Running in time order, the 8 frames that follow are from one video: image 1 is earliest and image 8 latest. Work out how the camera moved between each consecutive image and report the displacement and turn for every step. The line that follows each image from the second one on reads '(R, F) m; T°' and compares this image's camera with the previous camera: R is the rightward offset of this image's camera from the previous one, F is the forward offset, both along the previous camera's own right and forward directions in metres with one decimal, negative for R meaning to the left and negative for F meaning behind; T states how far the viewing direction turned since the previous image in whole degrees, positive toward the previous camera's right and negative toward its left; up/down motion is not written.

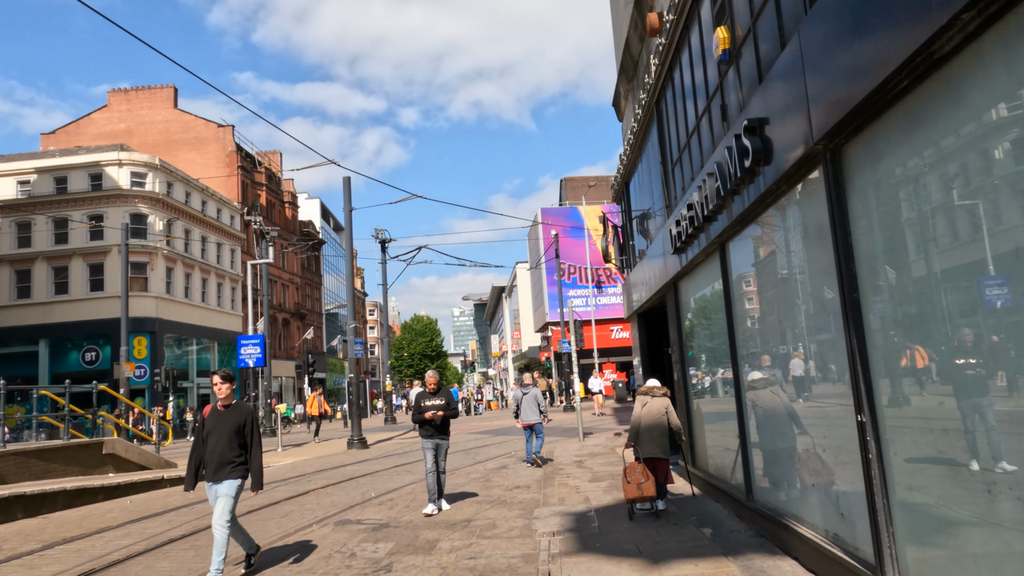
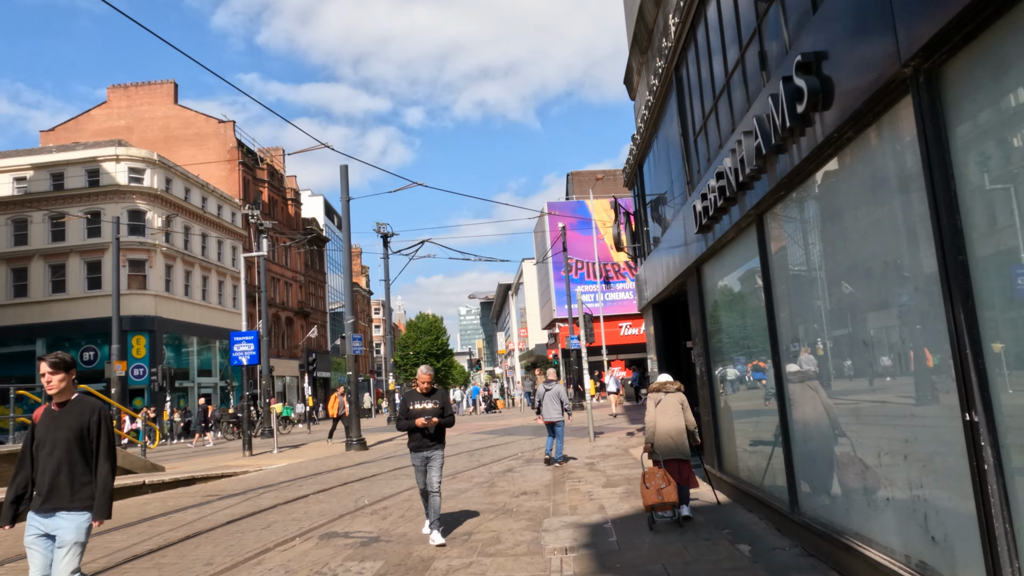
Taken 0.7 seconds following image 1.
(0.0, +1.0) m; 0°
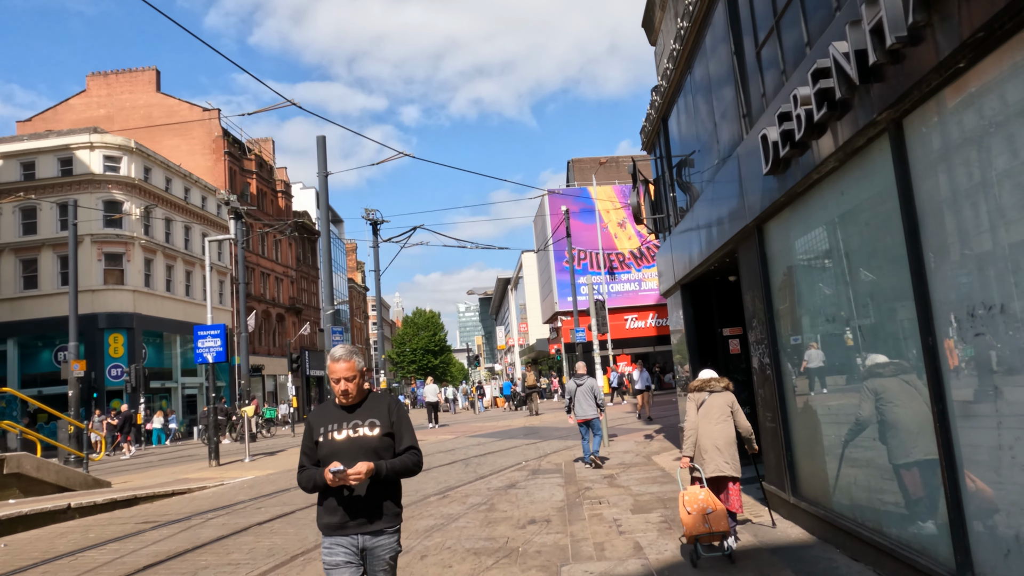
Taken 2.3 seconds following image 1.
(0.0, +2.3) m; 0°
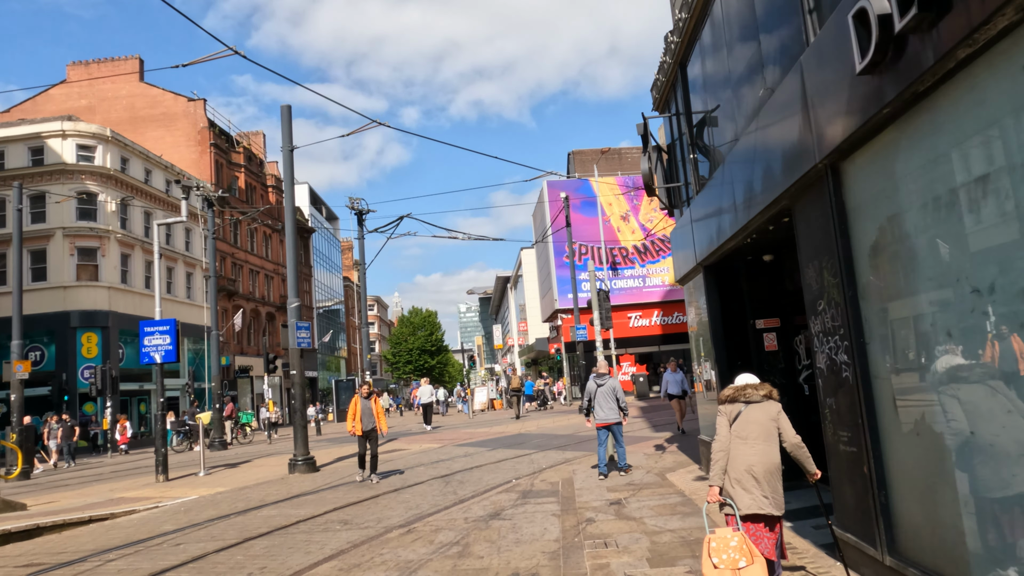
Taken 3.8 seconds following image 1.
(+0.2, +2.1) m; 0°
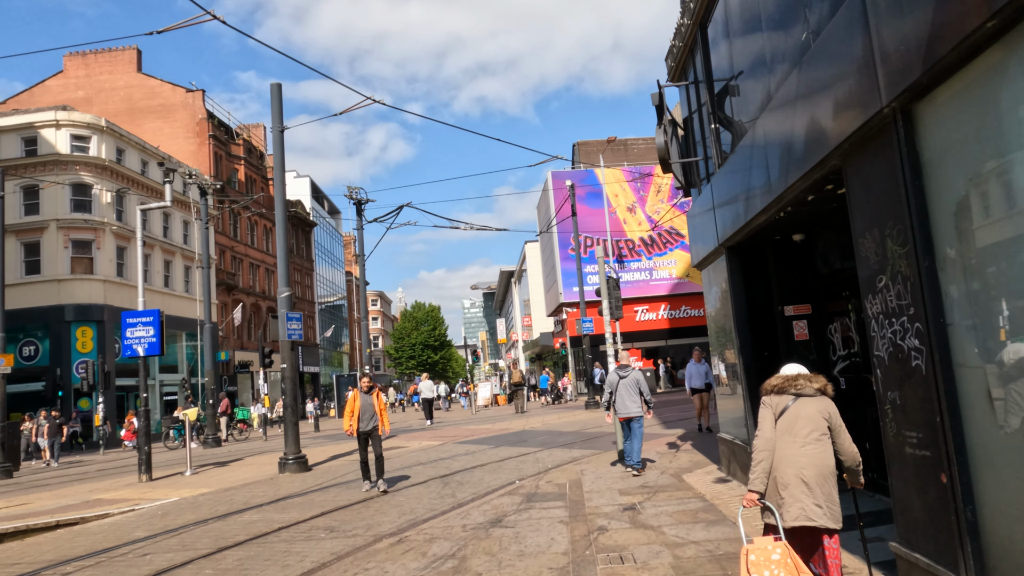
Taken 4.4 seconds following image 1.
(0.0, +0.9) m; 0°
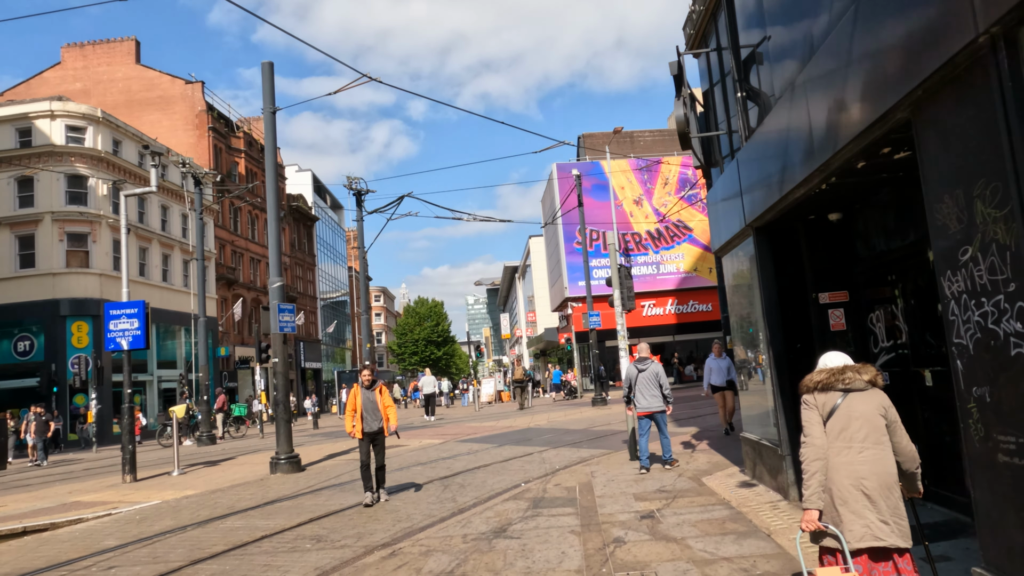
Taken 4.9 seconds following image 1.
(0.0, +0.8) m; 0°
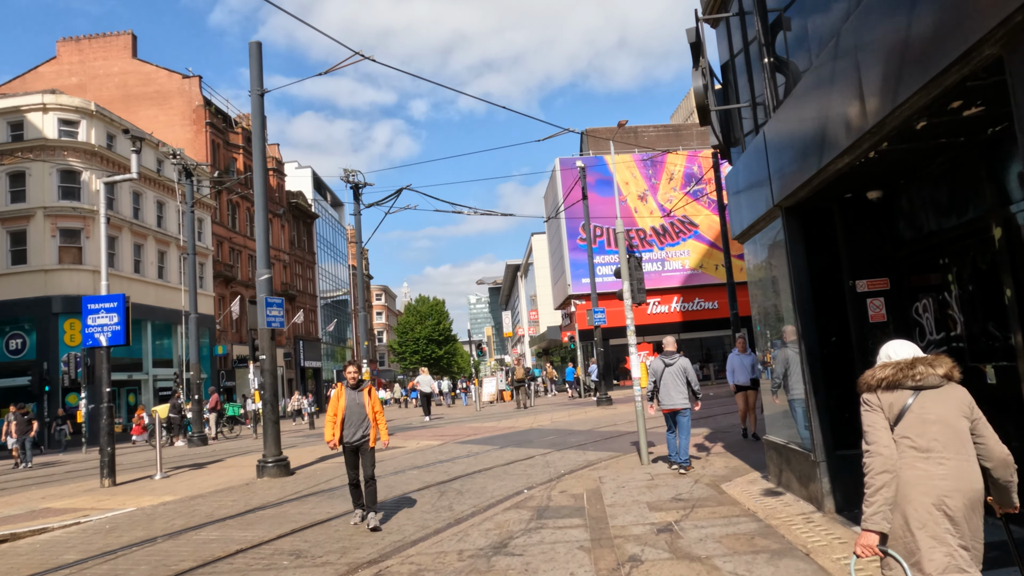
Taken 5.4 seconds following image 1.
(0.0, +0.8) m; 0°
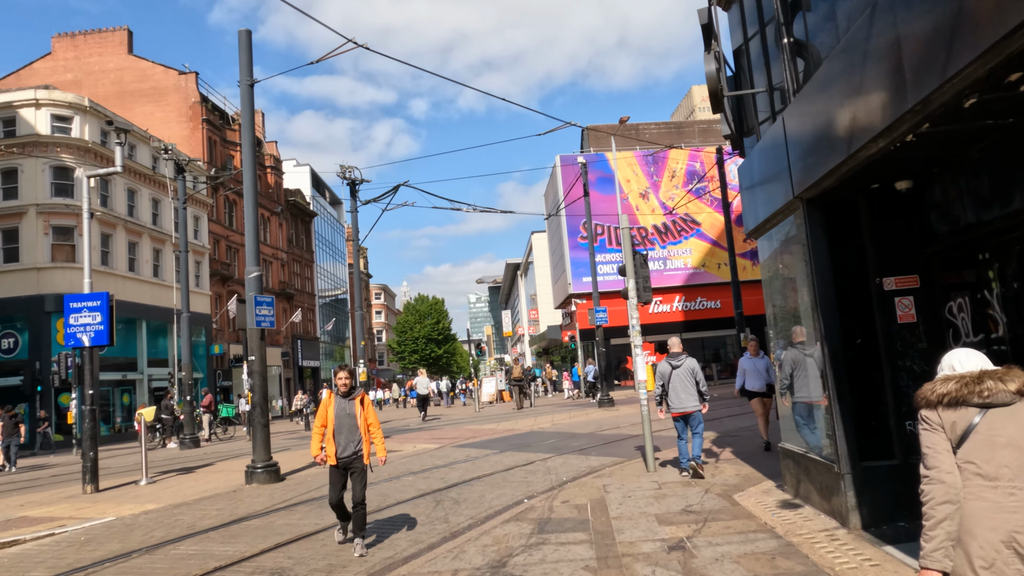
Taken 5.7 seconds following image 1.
(0.0, +0.5) m; 0°
